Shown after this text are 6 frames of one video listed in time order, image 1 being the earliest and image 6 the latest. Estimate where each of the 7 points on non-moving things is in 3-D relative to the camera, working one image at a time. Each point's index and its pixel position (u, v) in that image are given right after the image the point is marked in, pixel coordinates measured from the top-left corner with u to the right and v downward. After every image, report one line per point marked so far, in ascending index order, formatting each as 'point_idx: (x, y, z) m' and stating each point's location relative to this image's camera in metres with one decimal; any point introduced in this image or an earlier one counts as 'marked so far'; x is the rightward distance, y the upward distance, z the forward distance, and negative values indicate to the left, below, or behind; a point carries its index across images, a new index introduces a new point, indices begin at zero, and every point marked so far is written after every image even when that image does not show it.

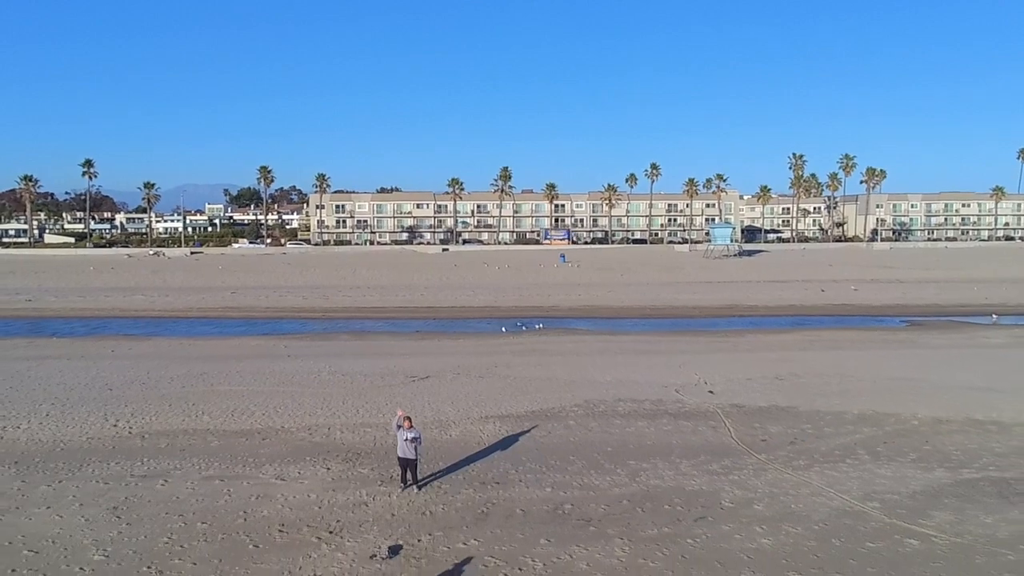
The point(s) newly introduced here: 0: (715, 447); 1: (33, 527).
0: (+3.4, -2.7, +12.1) m
1: (-6.6, -3.3, +10.0) m
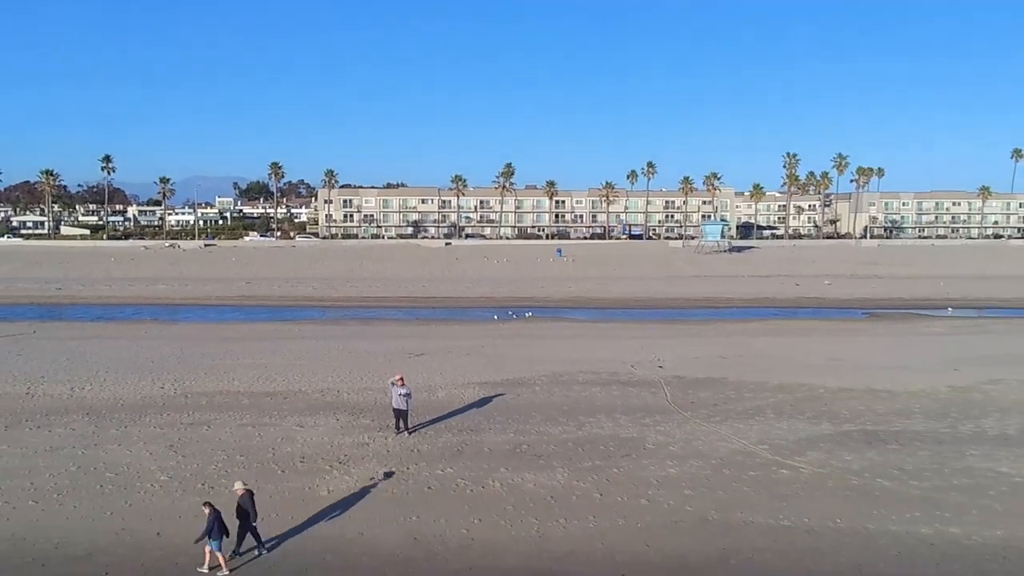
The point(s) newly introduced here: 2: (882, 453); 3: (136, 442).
0: (+2.9, -2.5, +14.9) m
1: (-7.2, -3.0, +12.9) m
2: (+6.6, -2.9, +12.7) m
3: (-7.1, -2.9, +13.6) m
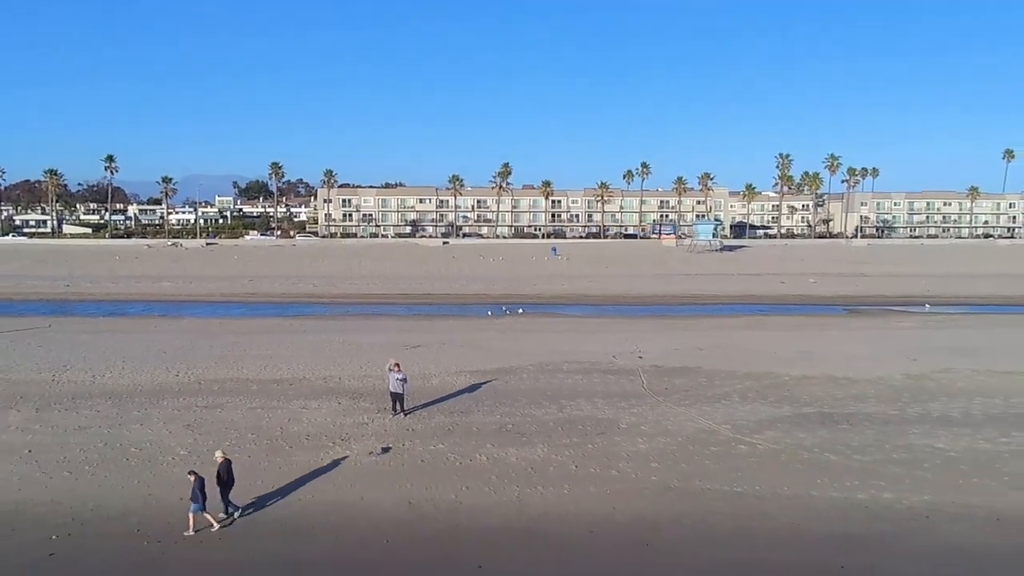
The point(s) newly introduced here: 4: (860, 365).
0: (+2.6, -2.3, +16.3) m
1: (-7.5, -2.9, +14.2) m
2: (+6.3, -2.8, +14.0) m
3: (-7.4, -2.8, +14.9) m
4: (+9.2, -2.0, +18.9) m
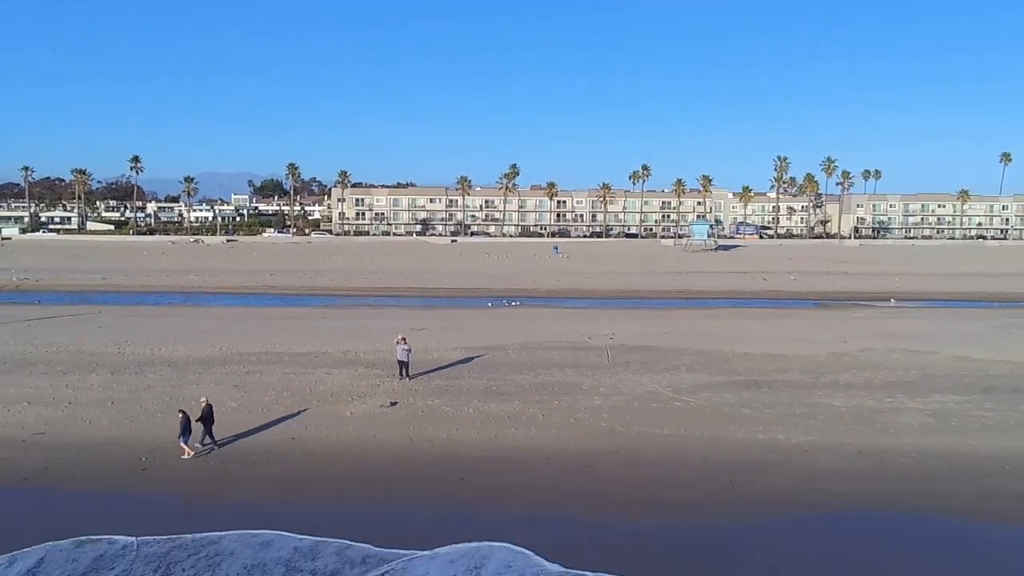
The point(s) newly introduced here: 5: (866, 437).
0: (+2.2, -2.1, +19.6) m
1: (-7.9, -2.6, +17.8) m
2: (+5.9, -2.5, +17.4) m
3: (-7.8, -2.4, +18.4) m
4: (+8.8, -1.8, +22.2) m
5: (+7.3, -3.1, +14.7) m
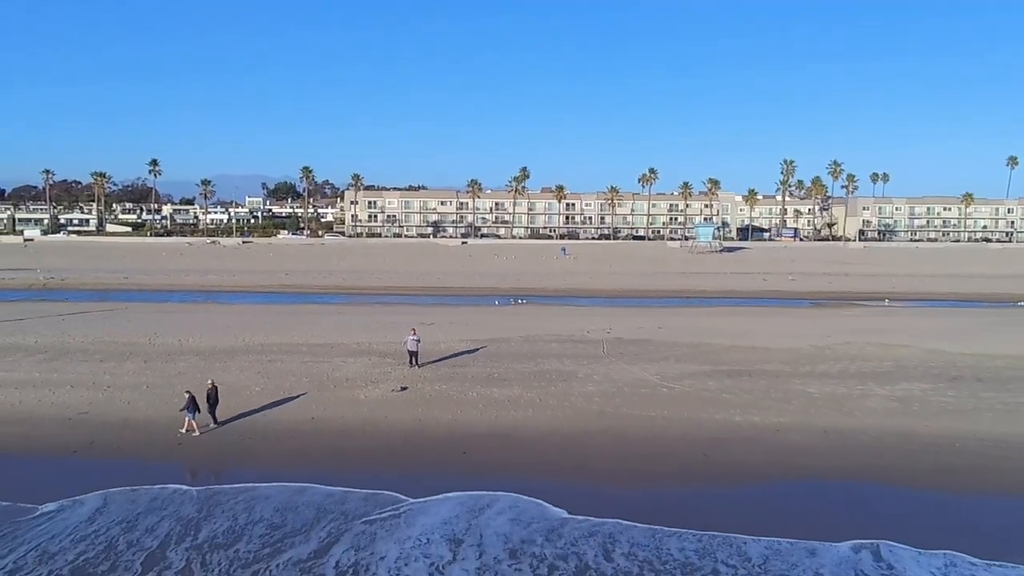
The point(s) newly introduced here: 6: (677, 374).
0: (+2.3, -2.0, +21.1) m
1: (-7.9, -2.4, +19.4) m
2: (+5.9, -2.4, +18.8) m
3: (-7.7, -2.3, +20.0) m
4: (+8.9, -1.7, +23.5) m
5: (+7.2, -2.9, +16.1) m
6: (+4.4, -2.3, +19.2) m
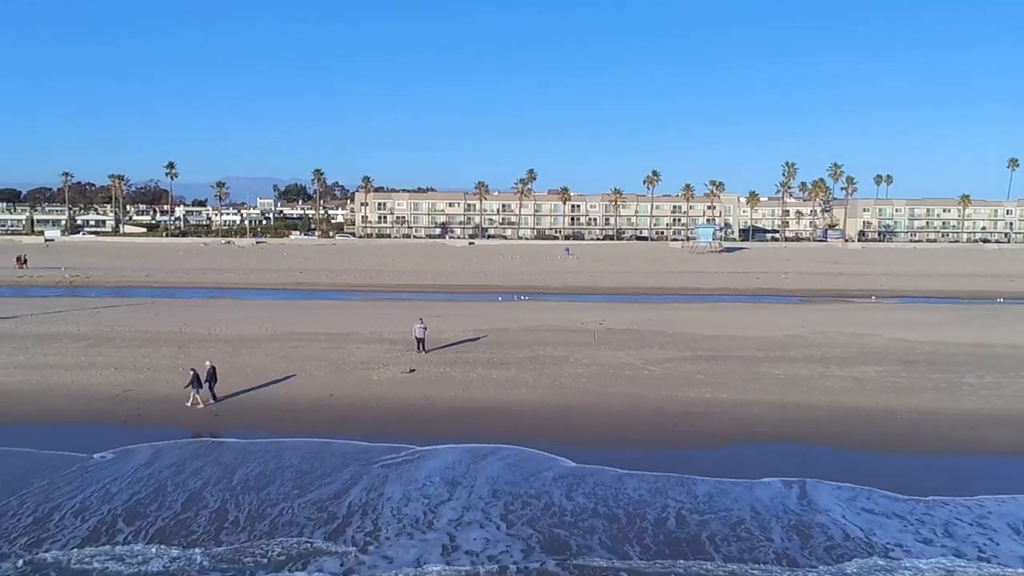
0: (+2.2, -1.8, +23.2) m
1: (-7.9, -2.2, +21.6) m
2: (+5.8, -2.2, +20.8) m
3: (-7.8, -2.1, +22.2) m
4: (+8.9, -1.5, +25.5) m
5: (+7.1, -2.7, +18.1) m
6: (+4.4, -2.1, +21.3) m
